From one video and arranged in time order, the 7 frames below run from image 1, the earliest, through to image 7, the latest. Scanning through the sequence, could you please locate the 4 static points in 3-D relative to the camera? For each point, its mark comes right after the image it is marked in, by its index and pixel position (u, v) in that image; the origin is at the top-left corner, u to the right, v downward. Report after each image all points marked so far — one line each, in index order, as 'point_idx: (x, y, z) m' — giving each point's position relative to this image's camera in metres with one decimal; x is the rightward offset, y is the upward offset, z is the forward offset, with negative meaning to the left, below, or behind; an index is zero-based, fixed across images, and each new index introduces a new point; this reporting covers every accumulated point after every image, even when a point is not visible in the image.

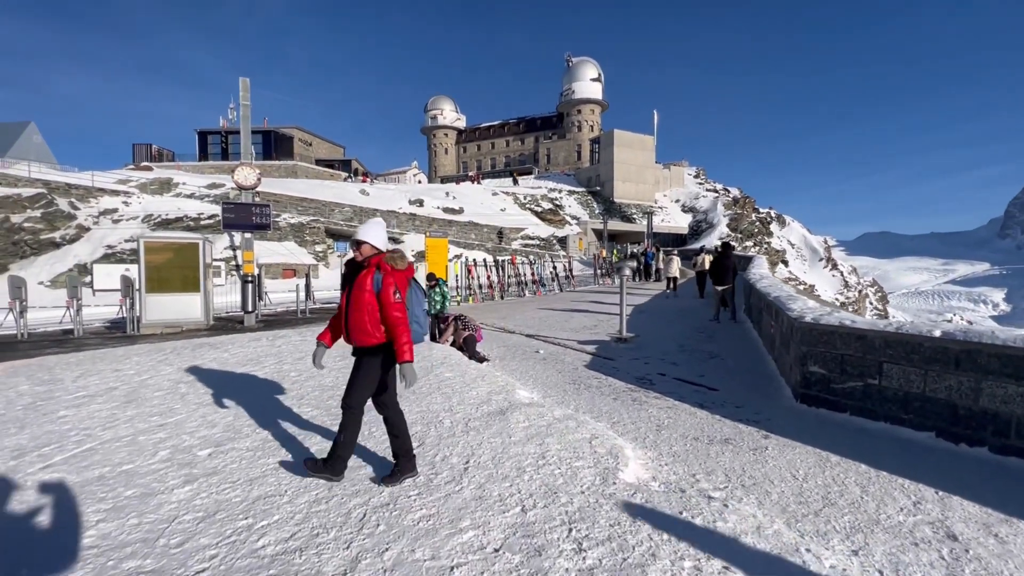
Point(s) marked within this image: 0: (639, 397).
0: (+1.8, -1.5, +6.5) m
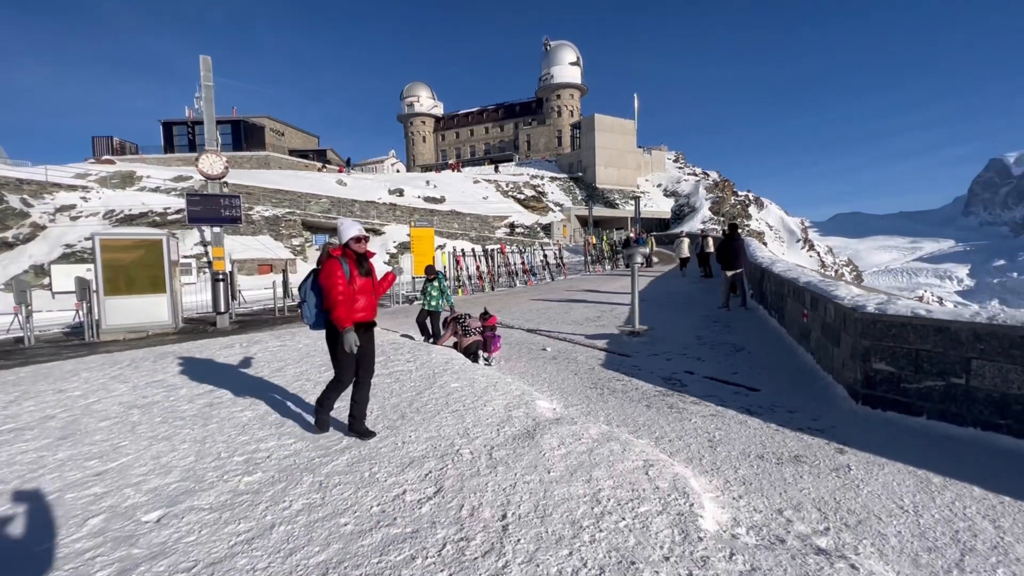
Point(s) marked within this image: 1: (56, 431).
0: (+2.0, -1.4, +5.7) m
1: (-4.5, -1.4, +4.7) m
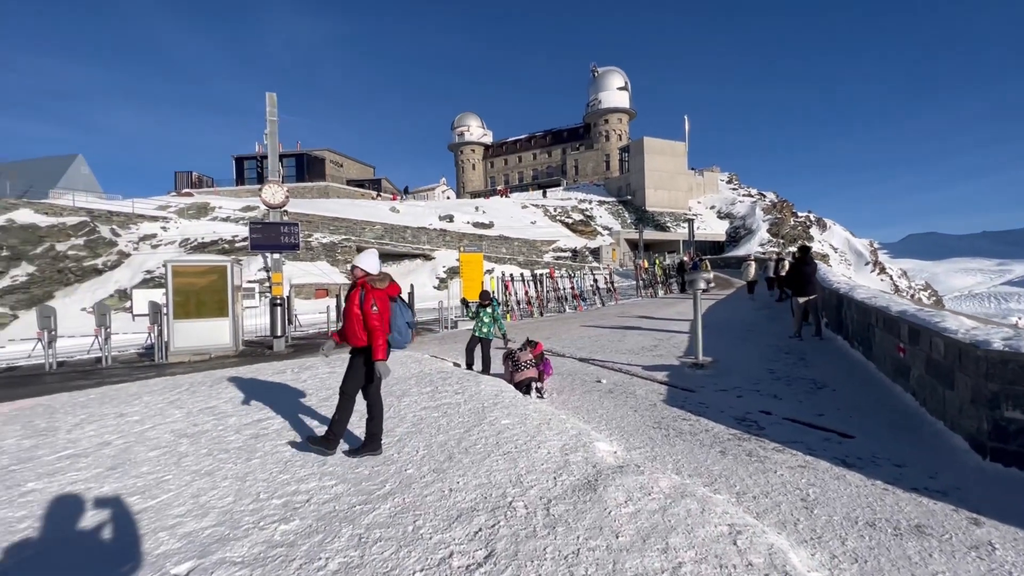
0: (+2.6, -1.7, +5.0) m
1: (-4.0, -1.7, +4.6) m
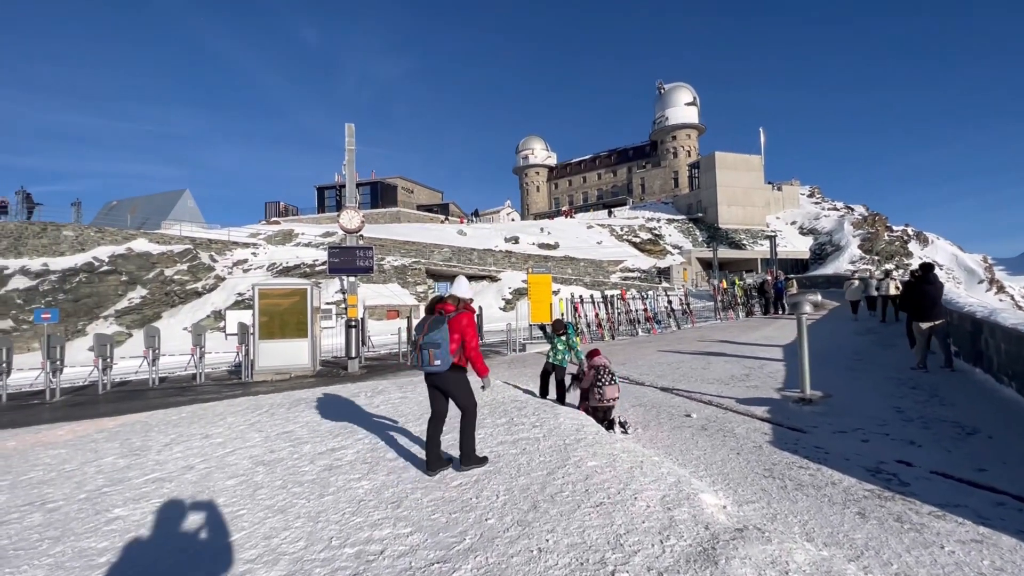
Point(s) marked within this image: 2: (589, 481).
0: (+3.4, -2.0, +4.1) m
1: (-3.2, -2.0, +4.6) m
2: (+0.7, -1.7, +4.3) m
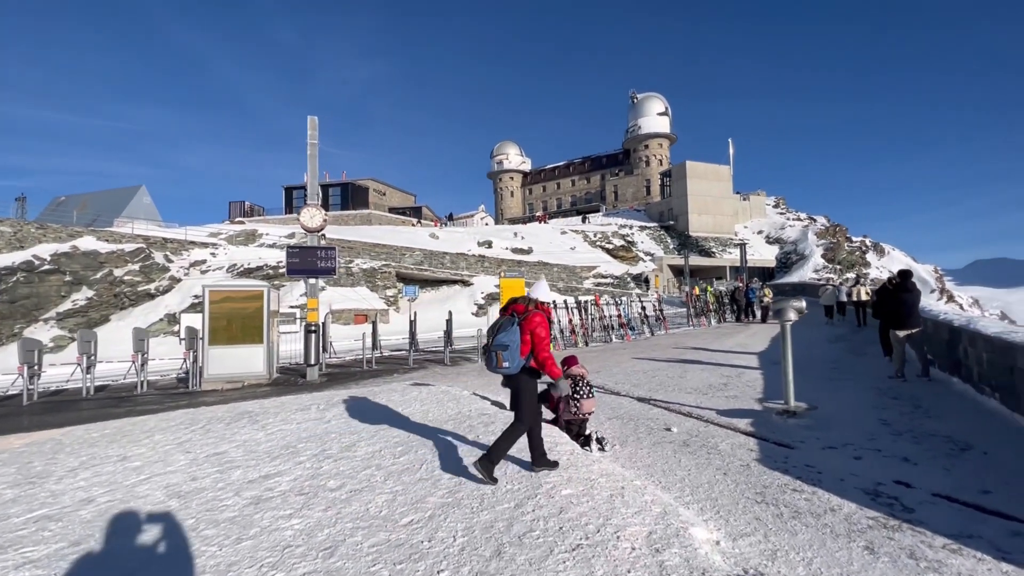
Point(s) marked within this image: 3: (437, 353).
0: (+3.1, -2.0, +3.6) m
1: (-3.5, -1.9, +3.8) m
2: (+0.4, -1.7, +3.6) m
3: (-3.0, -2.6, +18.4) m
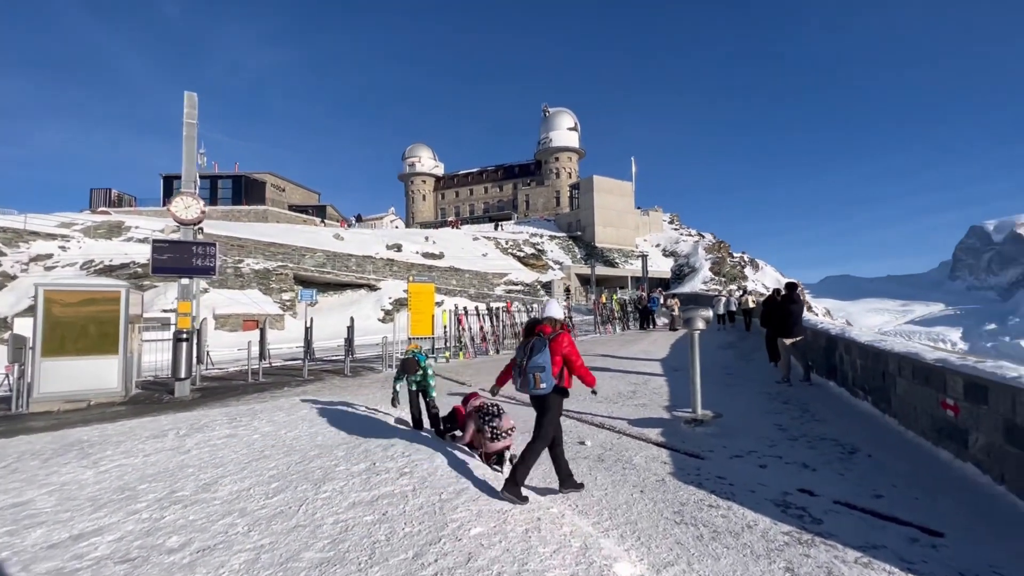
0: (+2.4, -2.1, +3.5) m
1: (-4.1, -1.9, +2.4) m
2: (-0.3, -1.8, +3.0) m
3: (-6.4, -2.7, +16.9) m
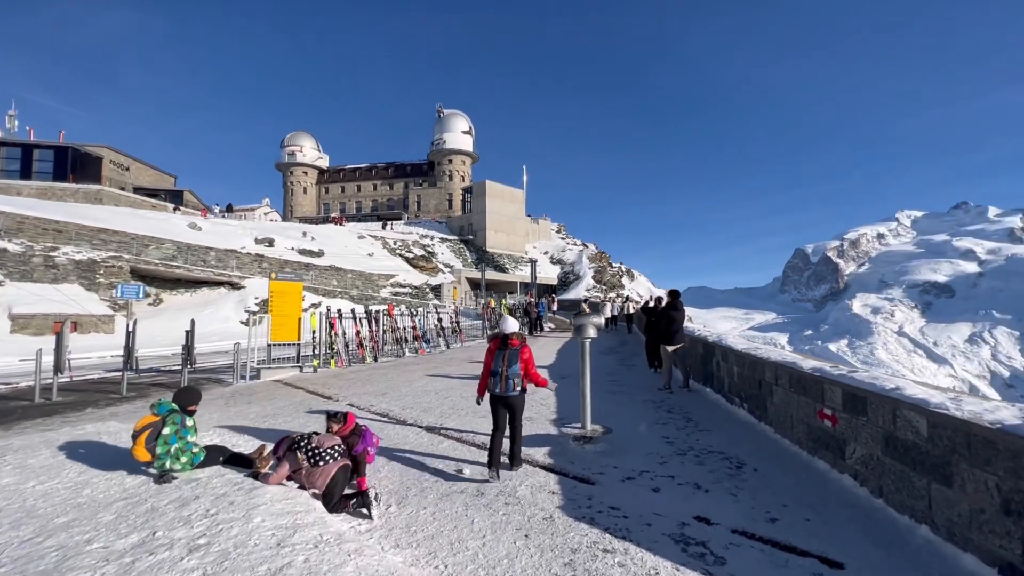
0: (+1.4, -2.1, +2.9) m
1: (-4.6, -1.7, +0.4) m
2: (-1.0, -1.7, +1.8) m
3: (-10.2, -2.6, +13.9) m
